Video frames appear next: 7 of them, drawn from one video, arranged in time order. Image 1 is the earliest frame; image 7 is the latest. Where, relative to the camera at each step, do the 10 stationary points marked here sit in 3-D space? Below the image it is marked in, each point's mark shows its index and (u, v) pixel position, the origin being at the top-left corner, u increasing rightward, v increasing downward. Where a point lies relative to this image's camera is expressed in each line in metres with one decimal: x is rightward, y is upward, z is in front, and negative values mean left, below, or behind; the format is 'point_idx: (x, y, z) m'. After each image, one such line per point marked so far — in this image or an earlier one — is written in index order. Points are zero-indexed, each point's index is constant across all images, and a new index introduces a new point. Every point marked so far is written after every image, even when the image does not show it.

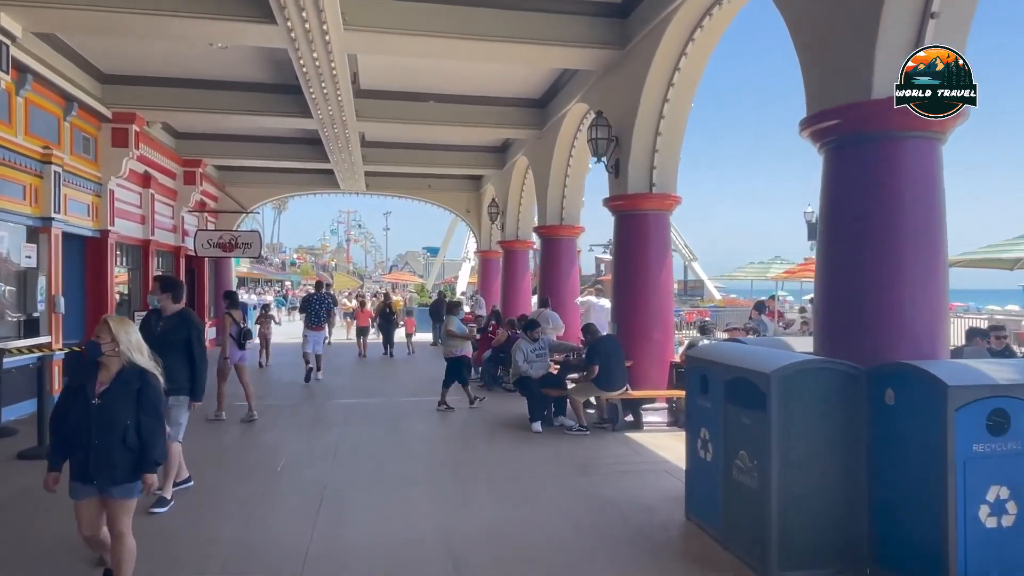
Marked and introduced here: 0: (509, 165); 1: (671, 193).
0: (-0.1, +2.8, +15.6) m
1: (+1.9, +1.1, +8.3) m
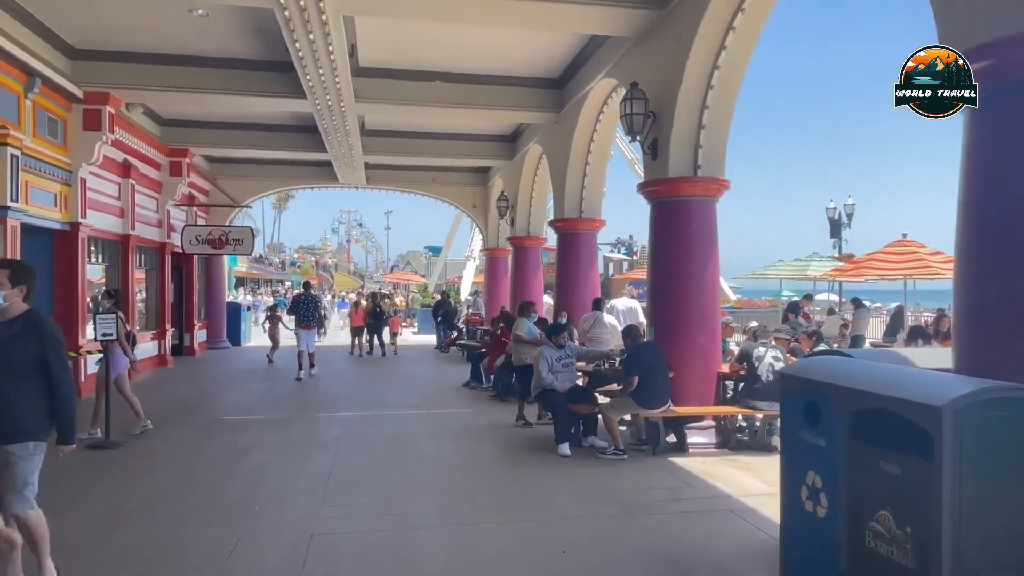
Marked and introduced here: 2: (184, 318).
0: (+0.2, +2.8, +14.4) m
1: (+2.2, +1.2, +7.1) m
2: (-7.6, -0.7, +15.9) m
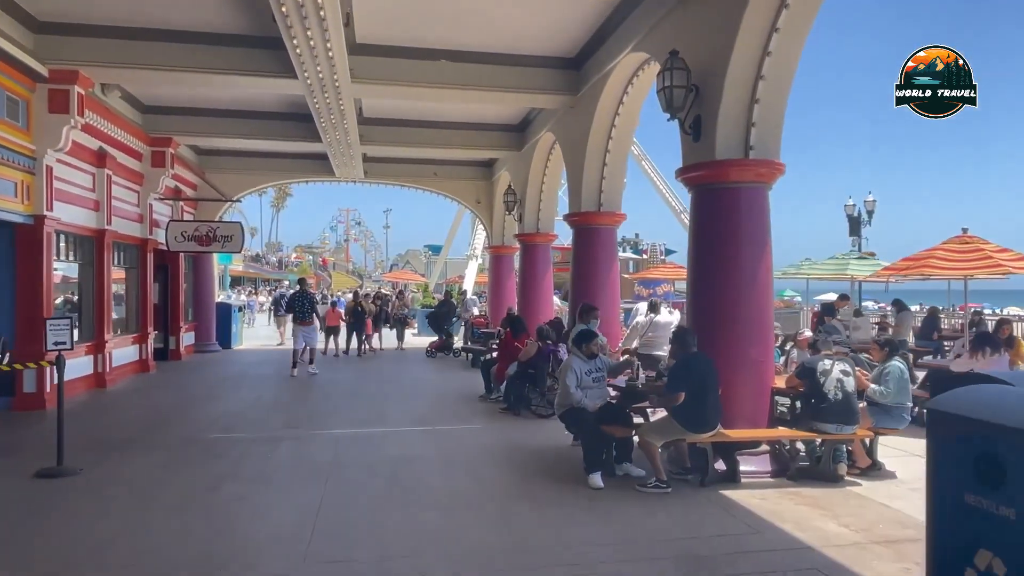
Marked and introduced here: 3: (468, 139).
0: (+0.3, +2.8, +13.4) m
1: (+2.3, +1.1, +6.1) m
2: (-7.4, -0.7, +14.9) m
3: (-0.9, +3.0, +13.9) m
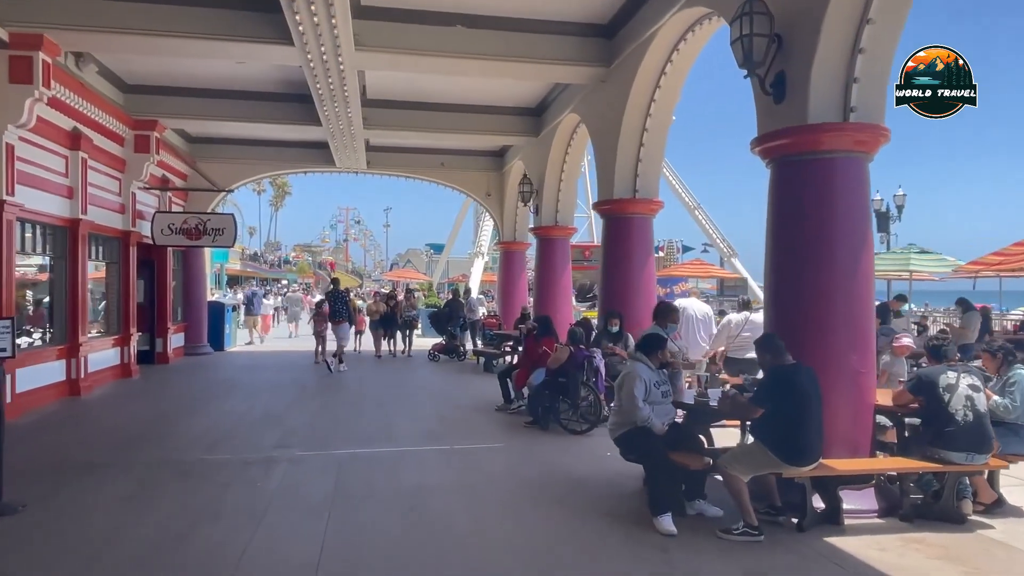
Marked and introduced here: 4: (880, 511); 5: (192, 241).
0: (+0.6, +2.8, +12.3) m
1: (+2.6, +1.2, +5.0) m
2: (-7.1, -0.6, +13.7) m
3: (-0.6, +3.0, +12.8) m
4: (+2.5, -1.5, +4.7) m
5: (-6.0, +0.9, +12.9) m
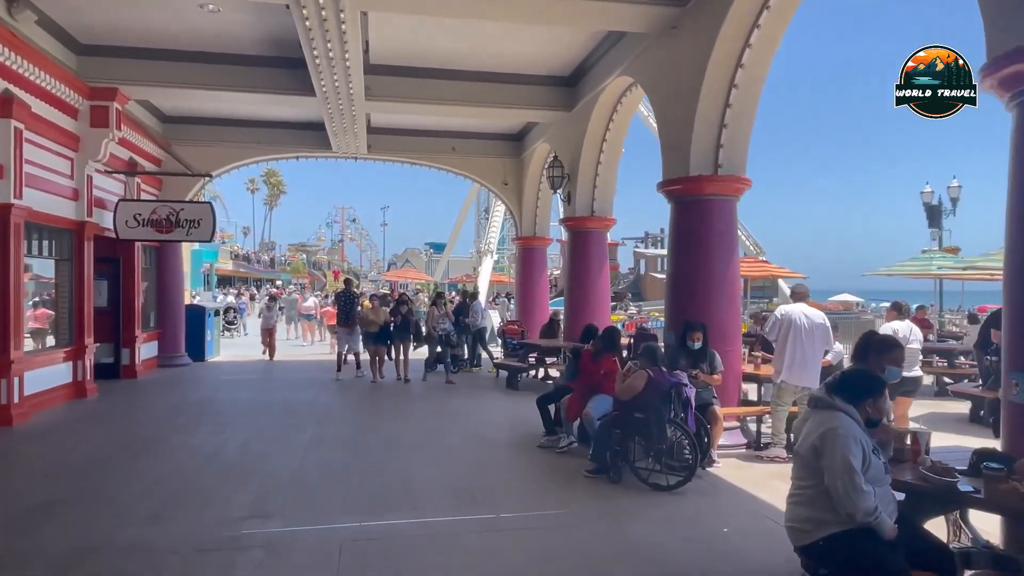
0: (+1.1, +2.8, +10.3) m
1: (+3.1, +1.2, +3.1) m
2: (-6.6, -0.7, +11.7) m
3: (-0.1, +3.0, +10.8) m
4: (+3.0, -1.5, +2.8) m
5: (-5.5, +0.8, +10.9) m
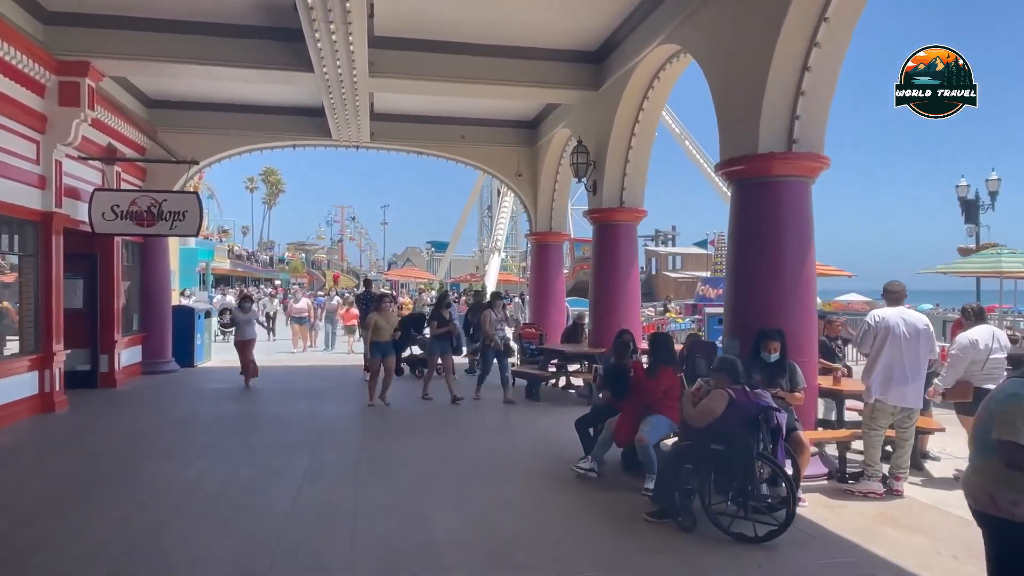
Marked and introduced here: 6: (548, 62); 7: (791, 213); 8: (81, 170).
0: (+1.4, +2.8, +9.2) m
1: (+3.4, +1.2, +1.9) m
2: (-6.4, -0.7, +10.6) m
3: (+0.2, +3.0, +9.7) m
4: (+3.3, -1.5, +1.6) m
5: (-5.2, +0.8, +9.8) m
6: (+0.5, +3.2, +9.8) m
7: (+2.4, +0.6, +5.9) m
8: (-6.2, +1.7, +9.9) m
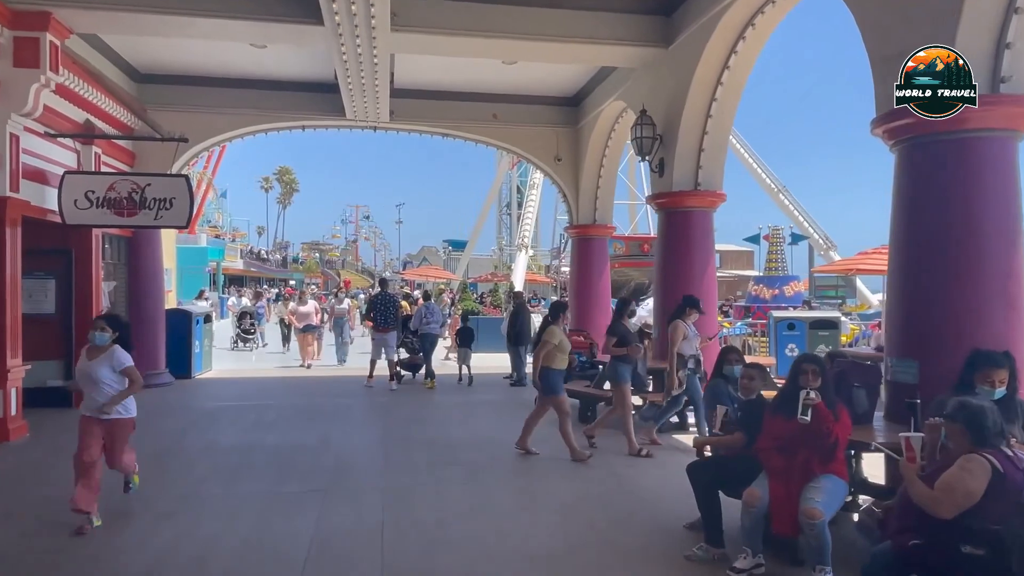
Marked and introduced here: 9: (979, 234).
0: (+2.0, +2.8, +7.5) m
1: (+3.9, +1.2, +0.2) m
2: (-5.7, -0.7, +9.1) m
3: (+0.8, +3.0, +8.0) m
4: (+3.7, -1.5, -0.1) m
5: (-4.6, +0.8, +8.2) m
6: (+1.1, +3.2, +8.1) m
7: (+2.9, +0.6, +4.1) m
8: (-5.6, +1.7, +8.3) m
9: (+2.8, +0.3, +4.2) m
